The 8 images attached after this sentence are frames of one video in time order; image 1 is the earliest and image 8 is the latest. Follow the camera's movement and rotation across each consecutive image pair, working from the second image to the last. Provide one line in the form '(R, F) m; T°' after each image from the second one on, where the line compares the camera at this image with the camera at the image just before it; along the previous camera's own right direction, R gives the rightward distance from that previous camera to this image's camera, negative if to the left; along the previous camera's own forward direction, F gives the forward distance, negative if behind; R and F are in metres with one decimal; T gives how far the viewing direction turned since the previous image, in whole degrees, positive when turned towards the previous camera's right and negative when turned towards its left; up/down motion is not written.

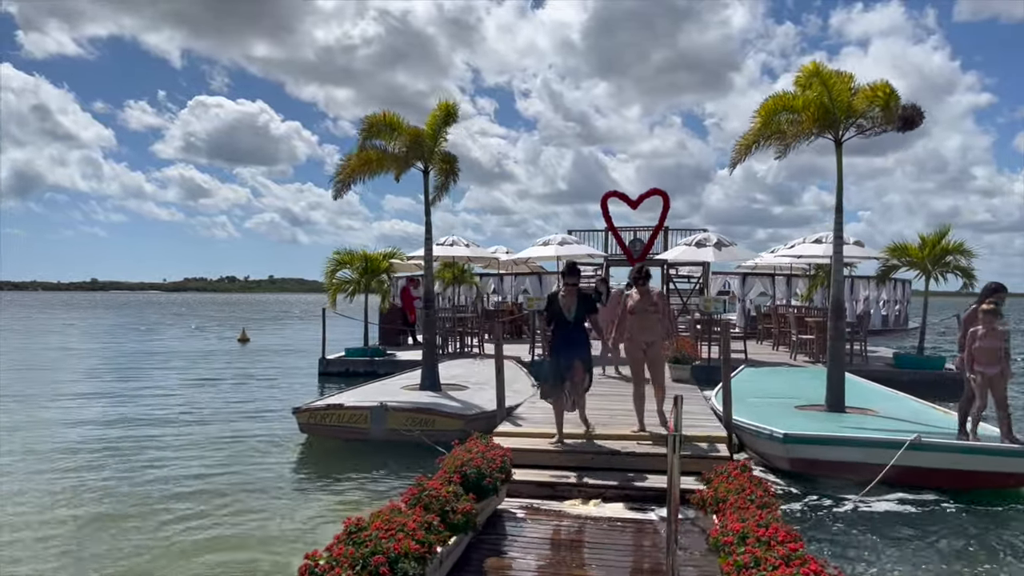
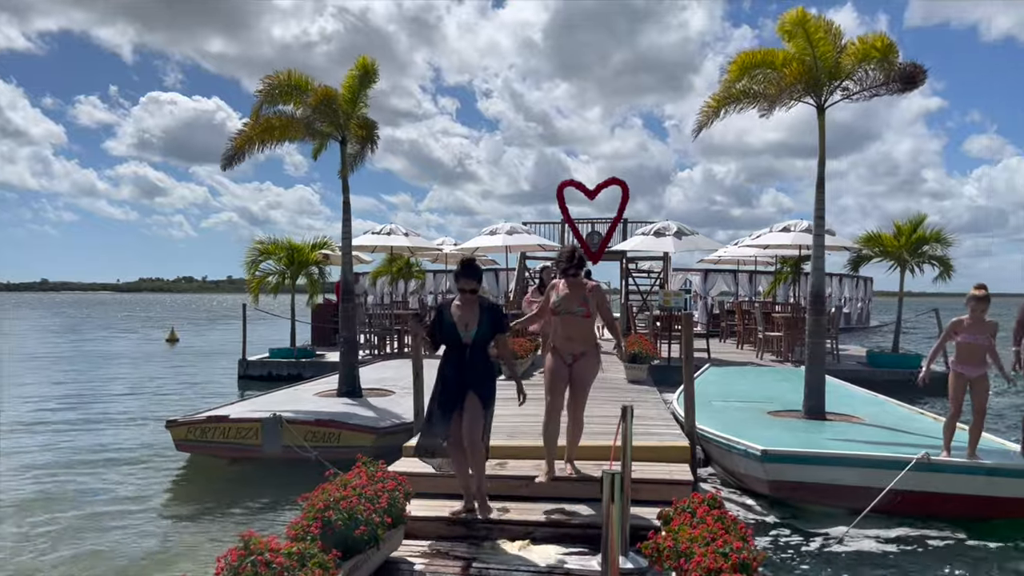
(+0.5, +1.8) m; +3°
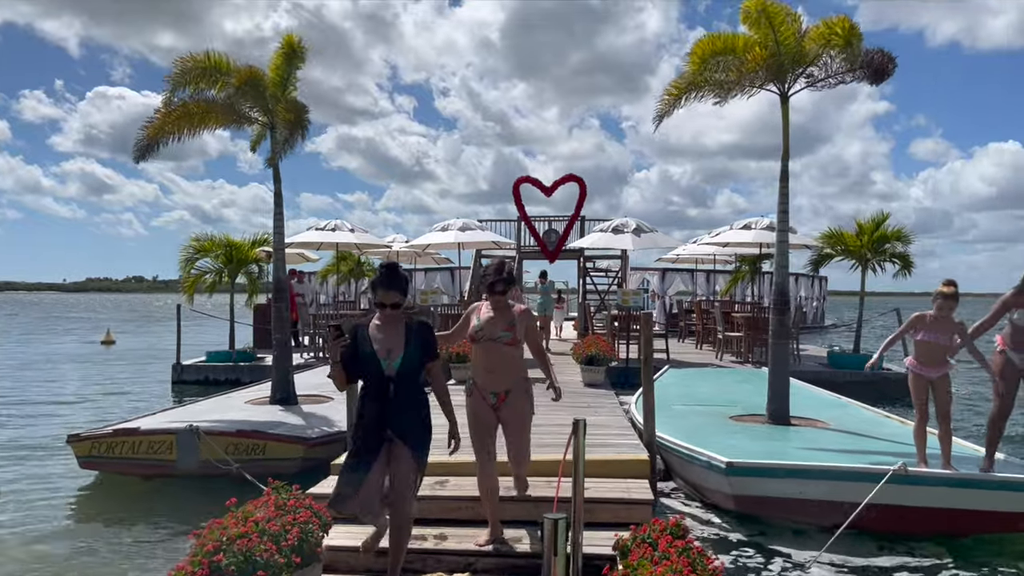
(+0.1, +0.7) m; +3°
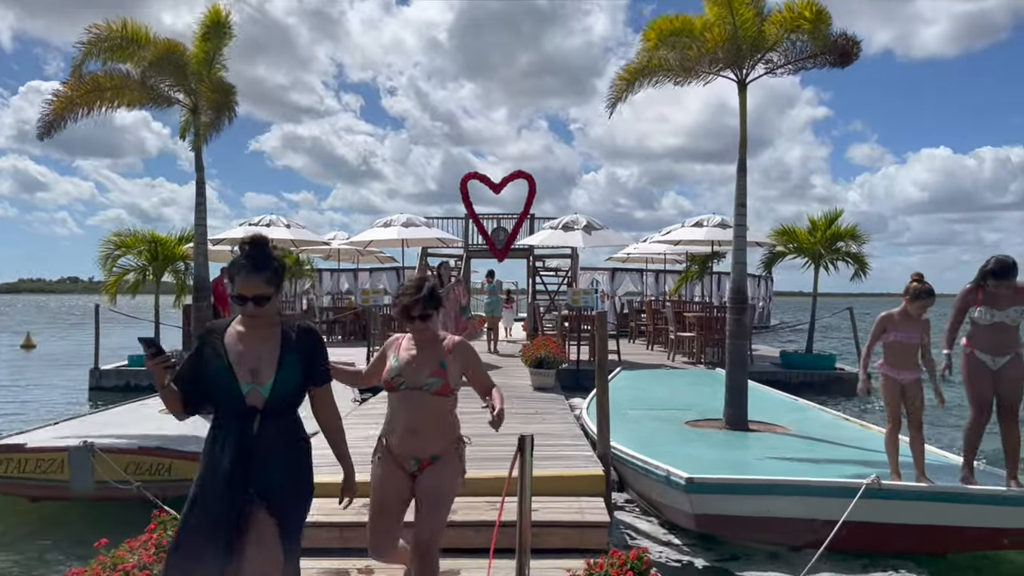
(+0.1, +0.7) m; +4°
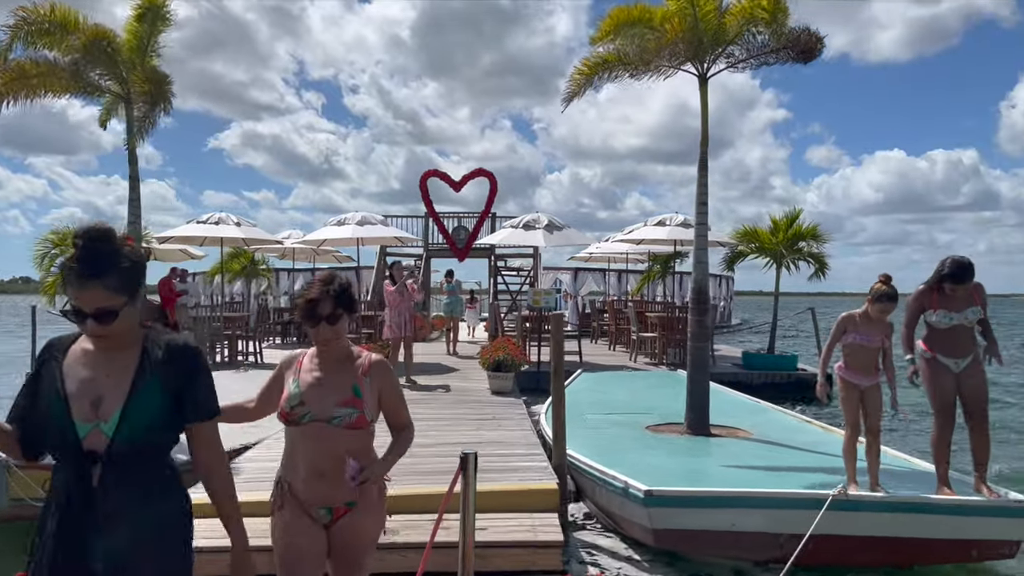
(+0.1, +0.4) m; +3°
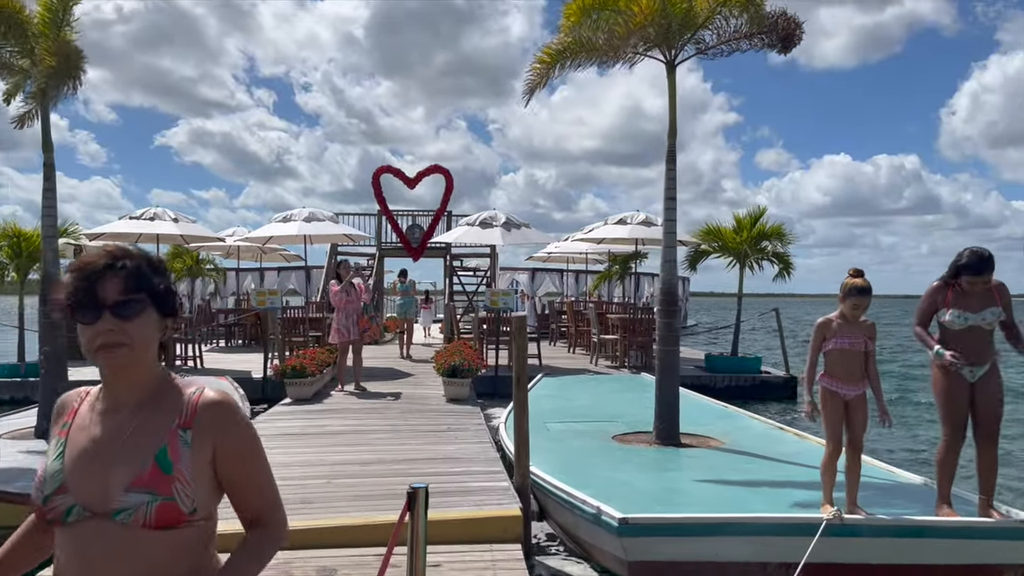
(0.0, +0.7) m; +3°
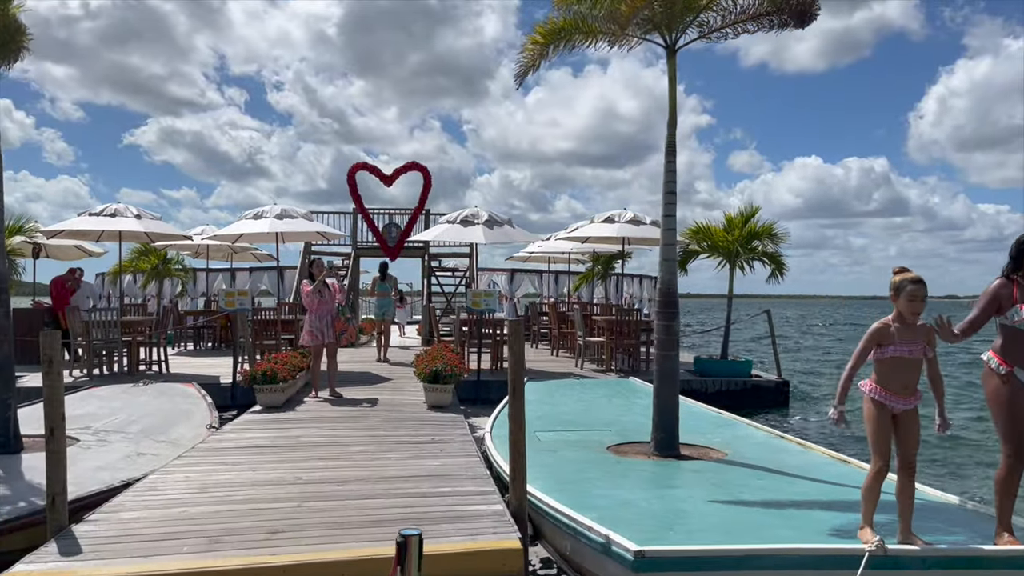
(-0.1, +0.6) m; +2°
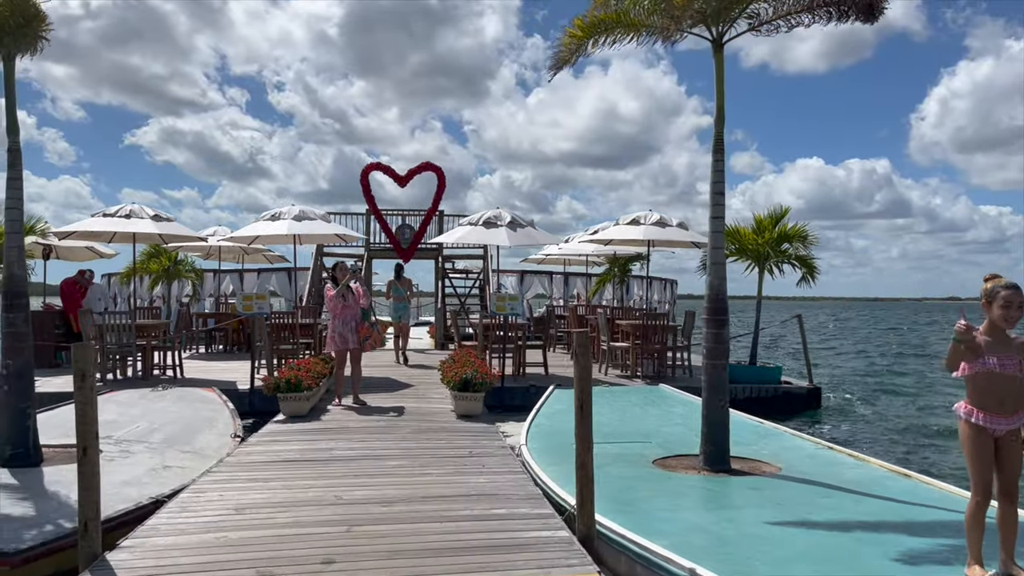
(-0.4, +0.4) m; 0°
